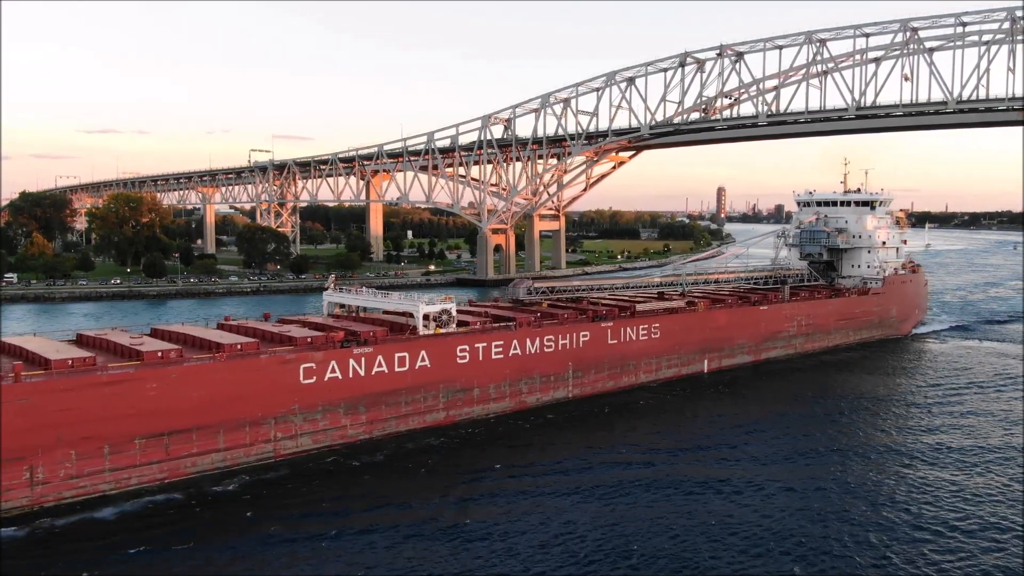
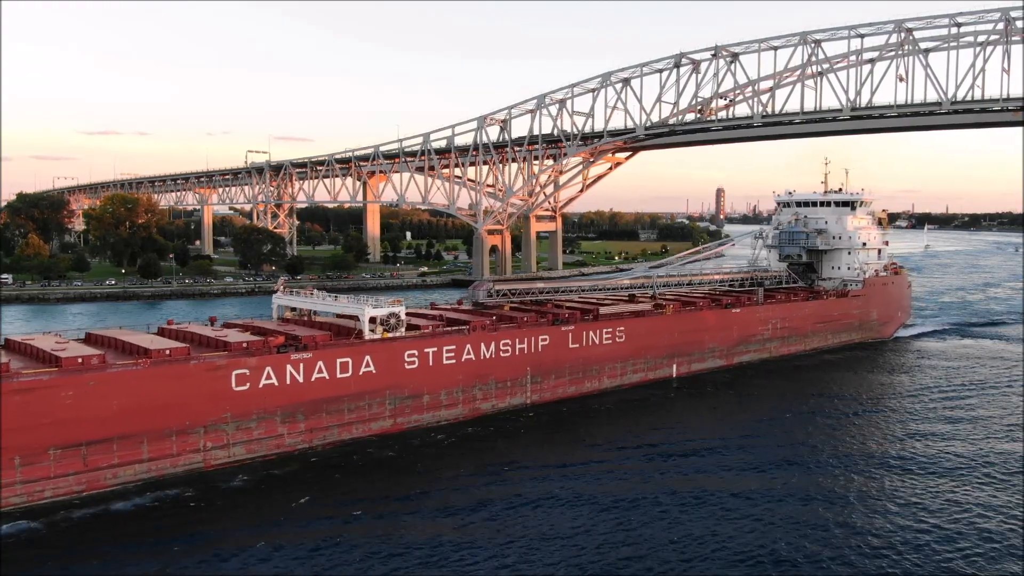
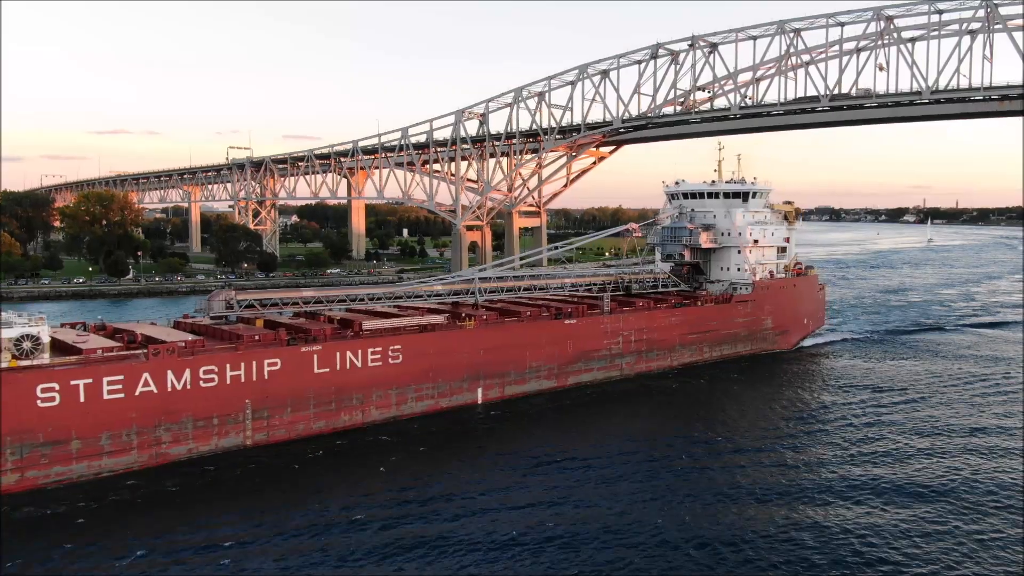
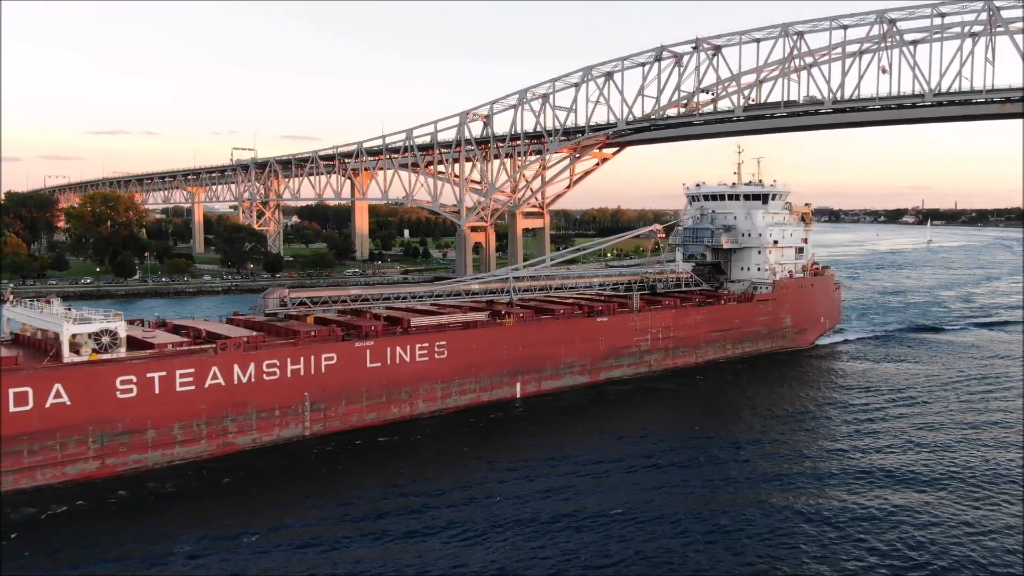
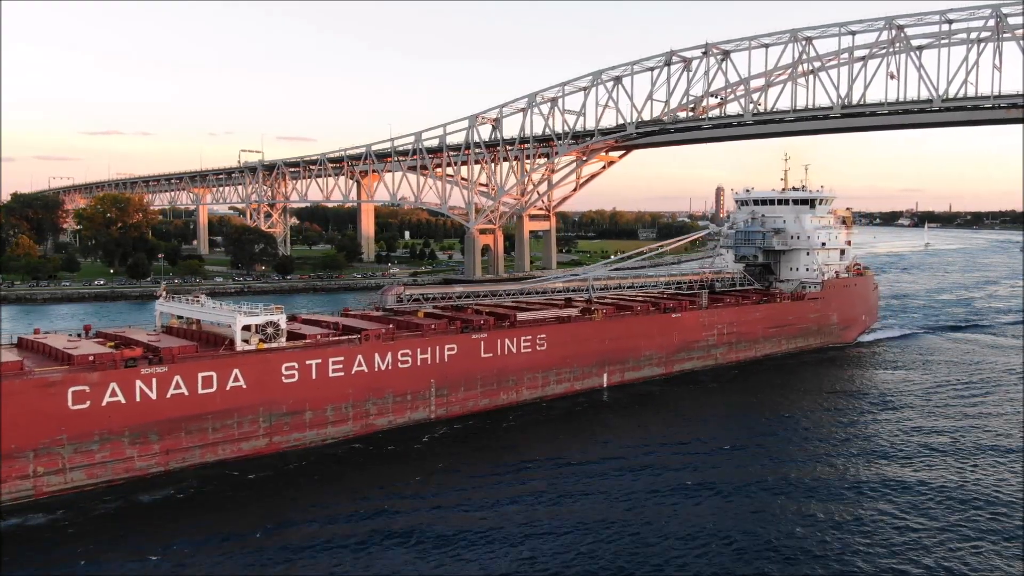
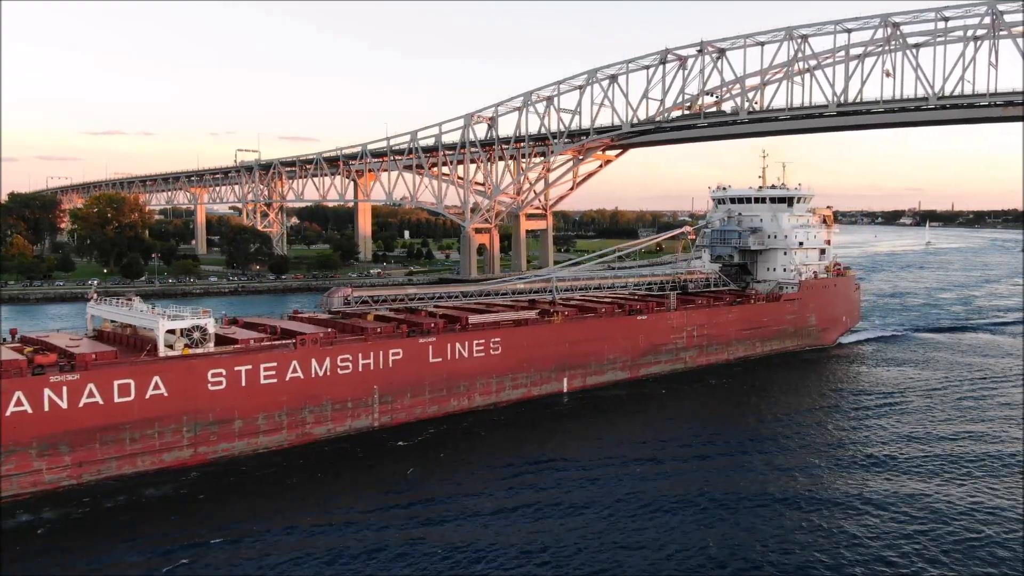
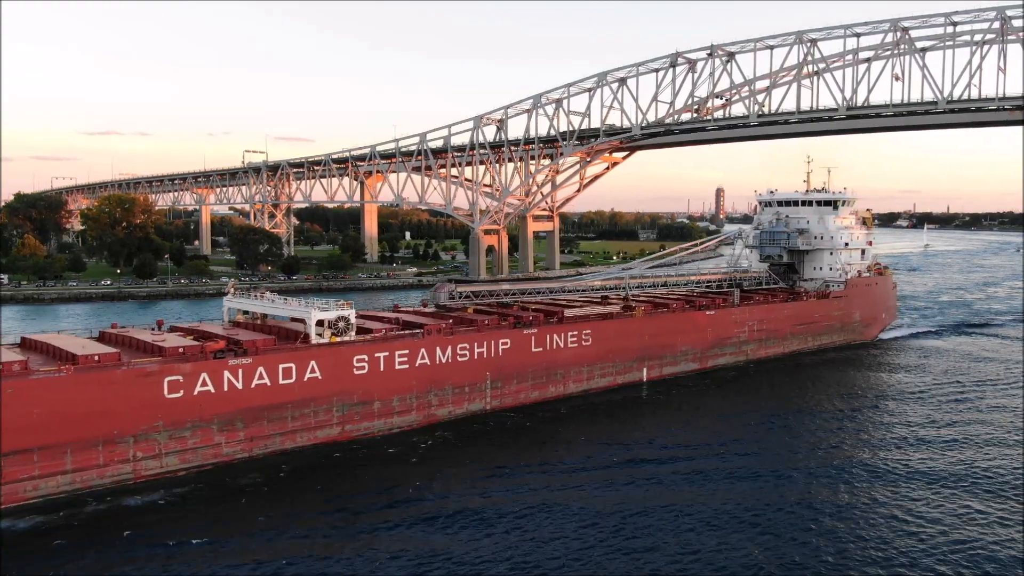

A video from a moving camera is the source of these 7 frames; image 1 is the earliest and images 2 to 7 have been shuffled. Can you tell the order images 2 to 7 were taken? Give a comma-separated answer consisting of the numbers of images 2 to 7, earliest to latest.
2, 7, 5, 6, 4, 3
